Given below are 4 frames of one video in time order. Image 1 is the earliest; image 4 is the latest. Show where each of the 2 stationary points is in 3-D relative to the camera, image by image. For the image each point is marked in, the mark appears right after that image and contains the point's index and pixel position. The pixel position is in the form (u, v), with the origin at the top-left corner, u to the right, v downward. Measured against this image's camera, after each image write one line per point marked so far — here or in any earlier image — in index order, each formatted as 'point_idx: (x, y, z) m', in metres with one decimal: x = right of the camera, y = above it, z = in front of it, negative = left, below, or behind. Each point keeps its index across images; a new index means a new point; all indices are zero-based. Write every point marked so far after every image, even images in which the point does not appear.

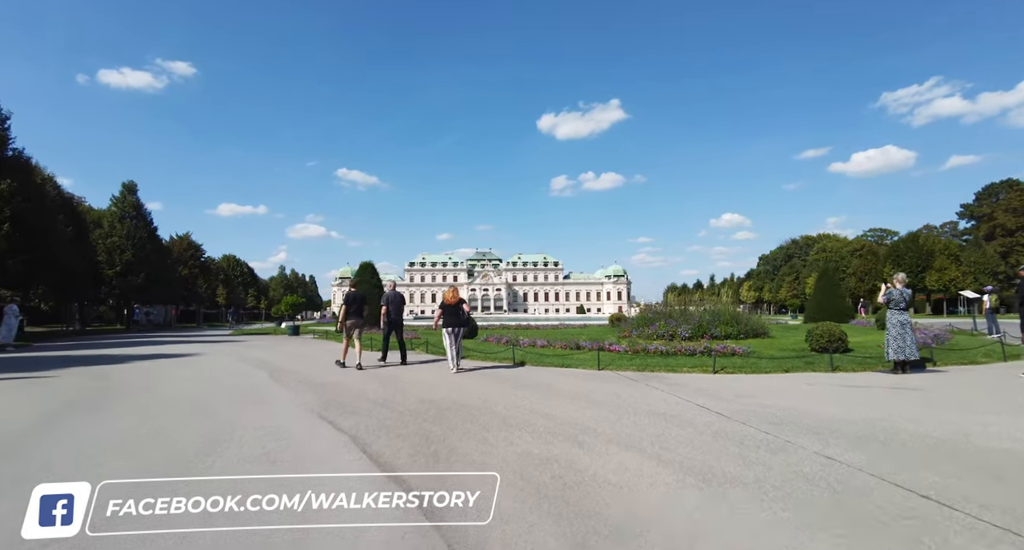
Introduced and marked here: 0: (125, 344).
0: (-12.8, -2.4, +17.4) m
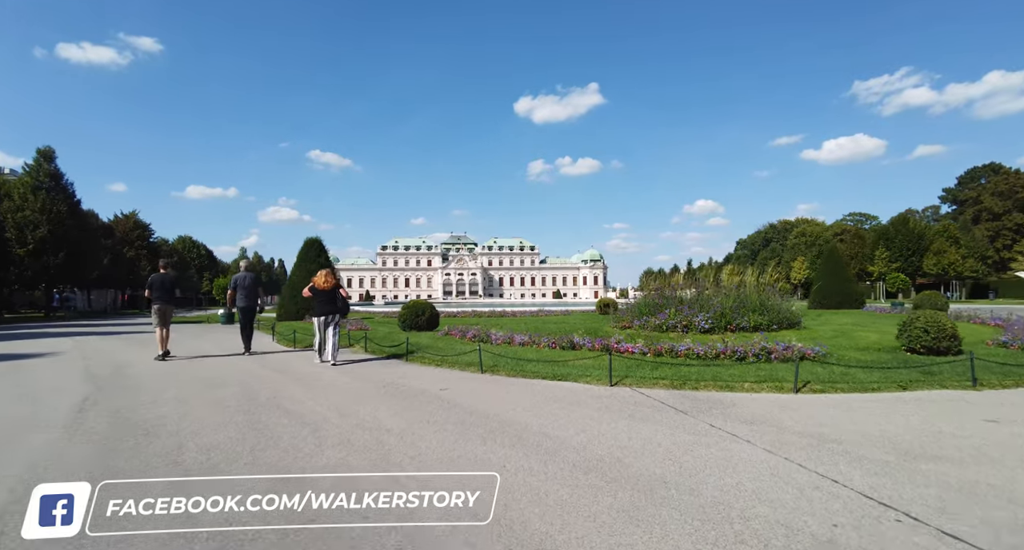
0: (-13.6, -1.8, +15.2) m
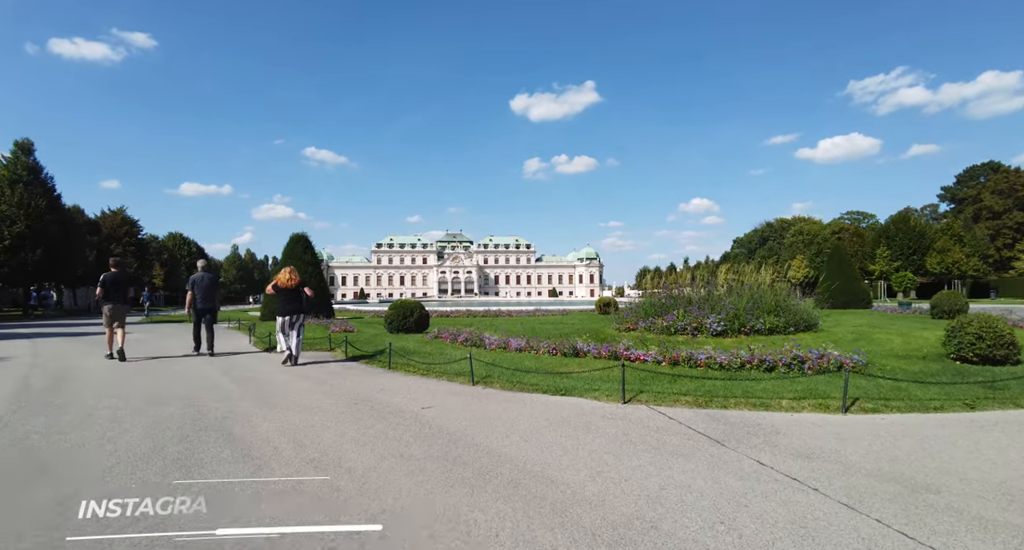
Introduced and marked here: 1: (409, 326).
0: (-13.7, -1.7, +14.7) m
1: (-3.3, -1.7, +16.8) m
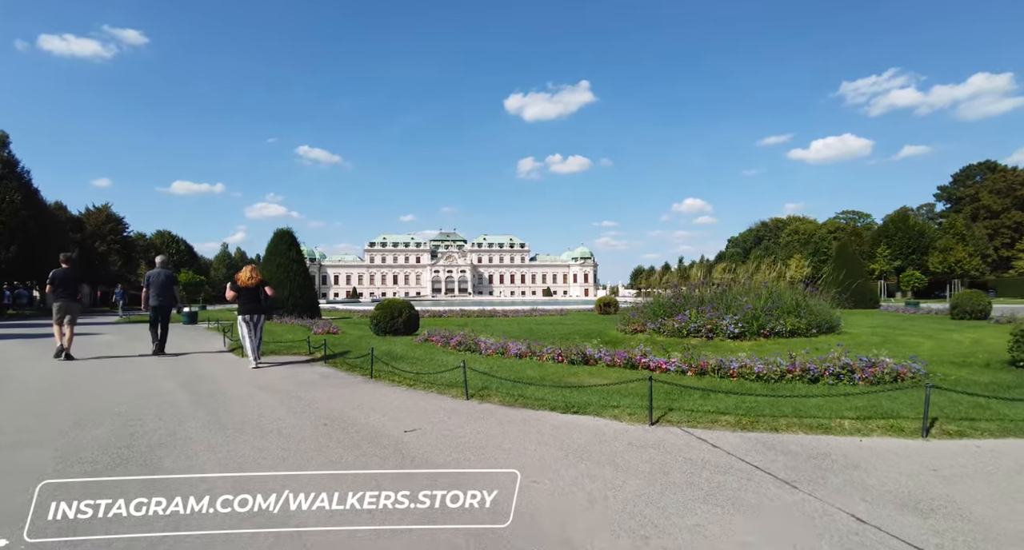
0: (-13.8, -1.6, +14.1) m
1: (-3.5, -1.6, +16.3) m
